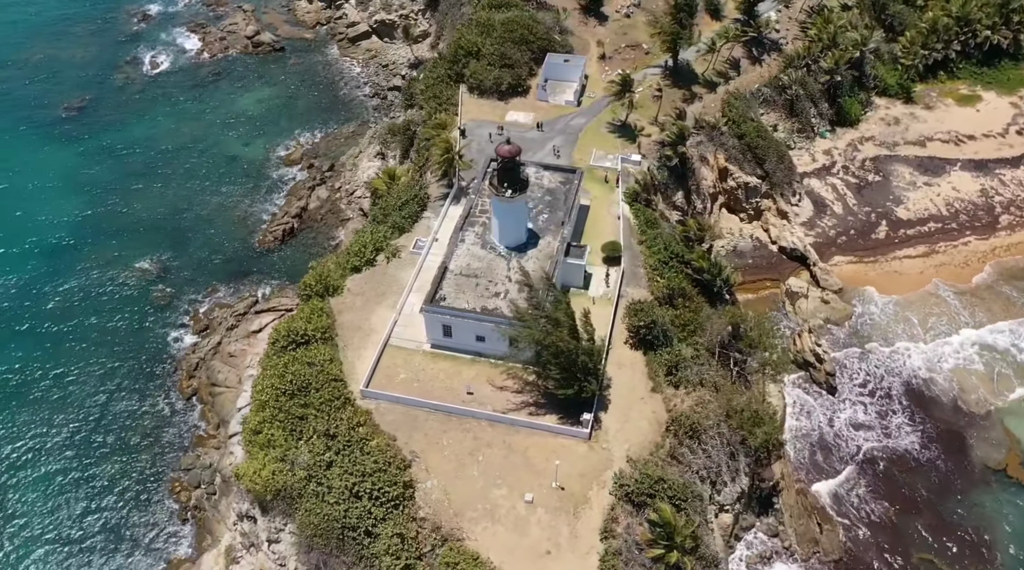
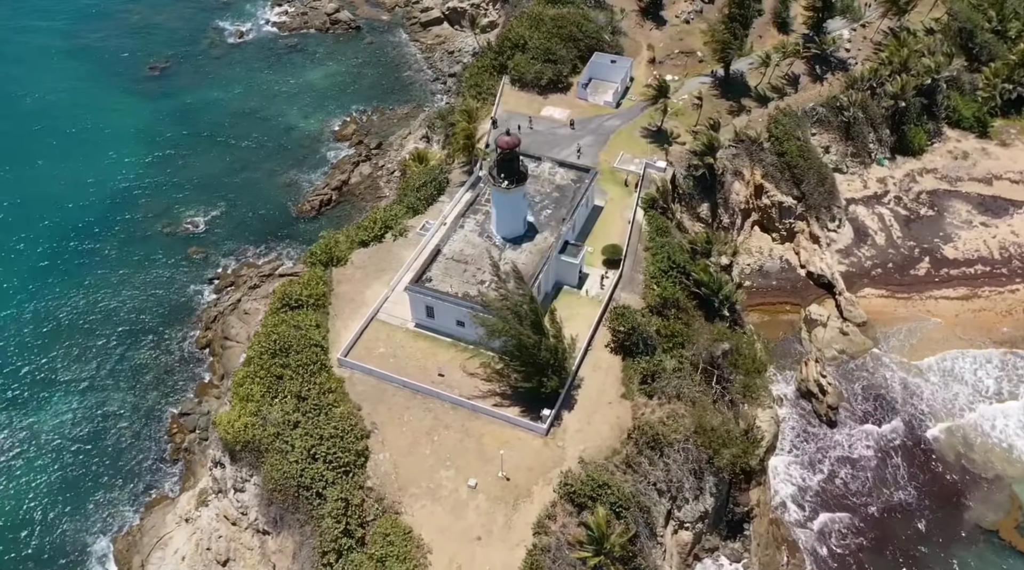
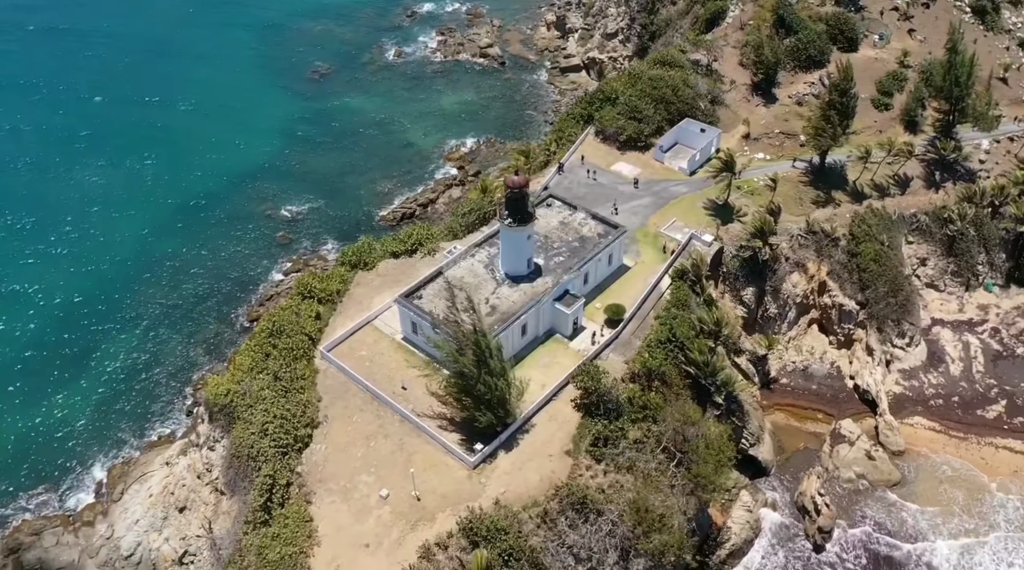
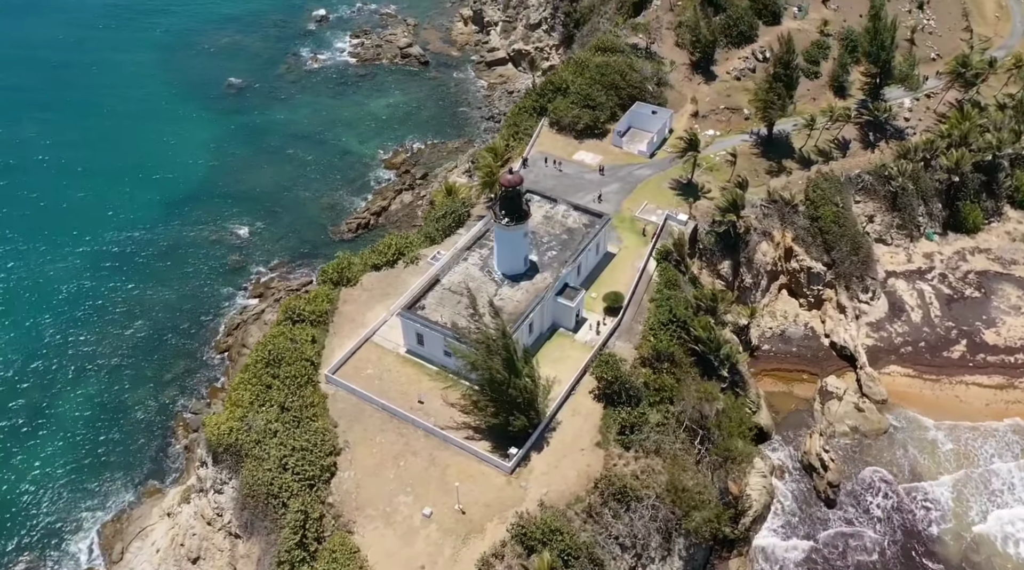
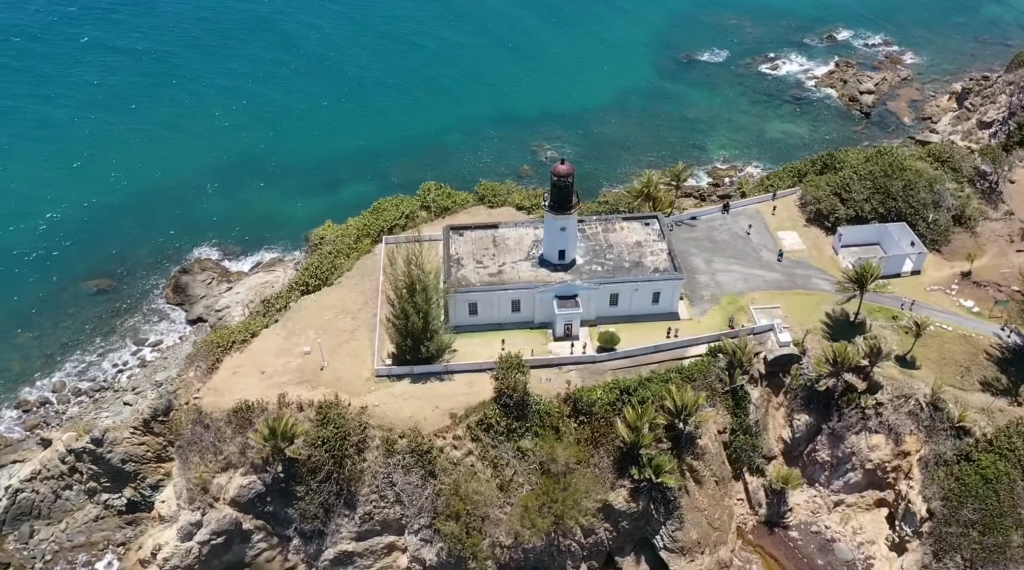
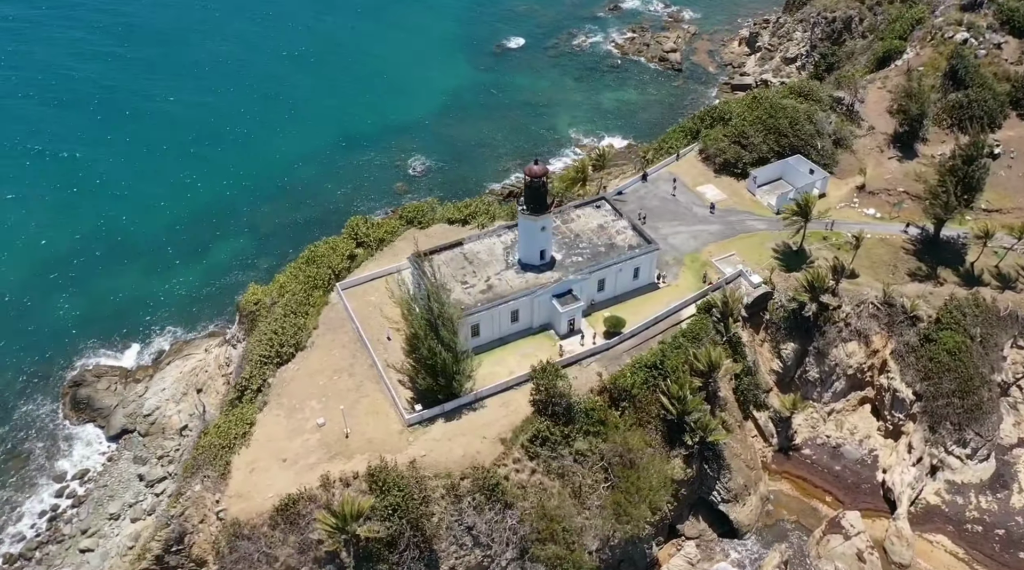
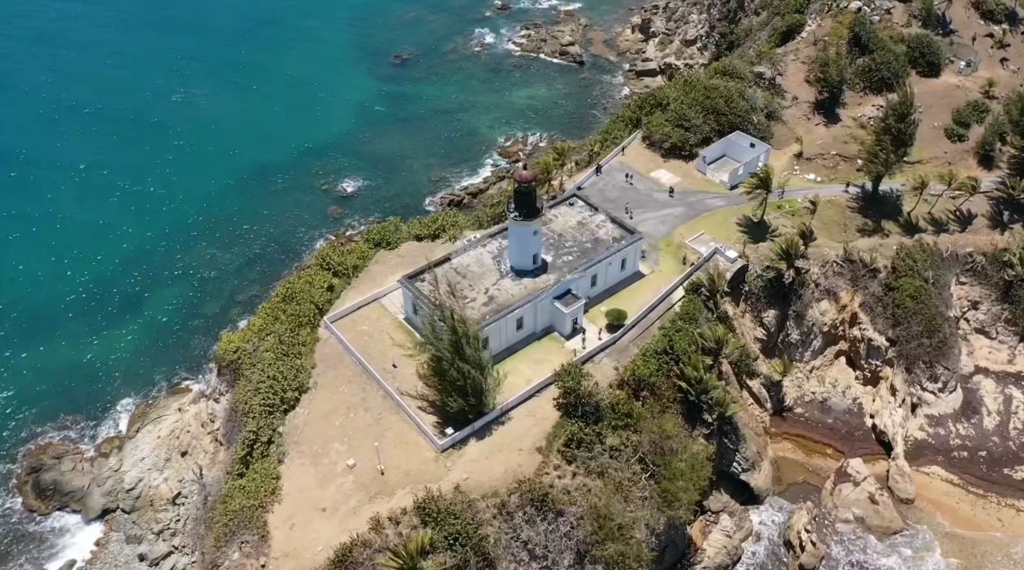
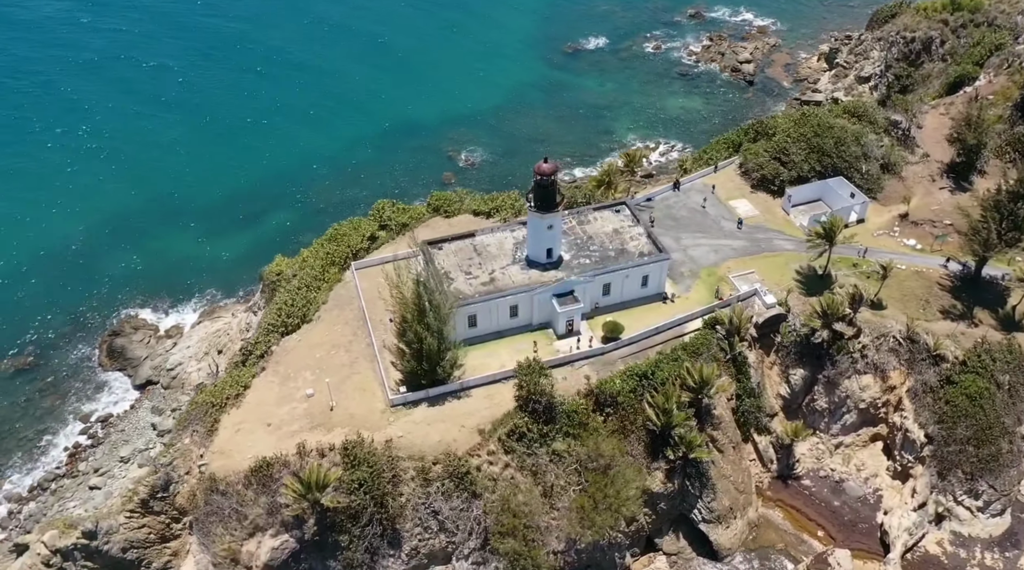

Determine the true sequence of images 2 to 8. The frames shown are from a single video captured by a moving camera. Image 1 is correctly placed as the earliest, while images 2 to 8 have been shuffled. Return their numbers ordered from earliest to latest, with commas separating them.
2, 4, 3, 7, 6, 8, 5
